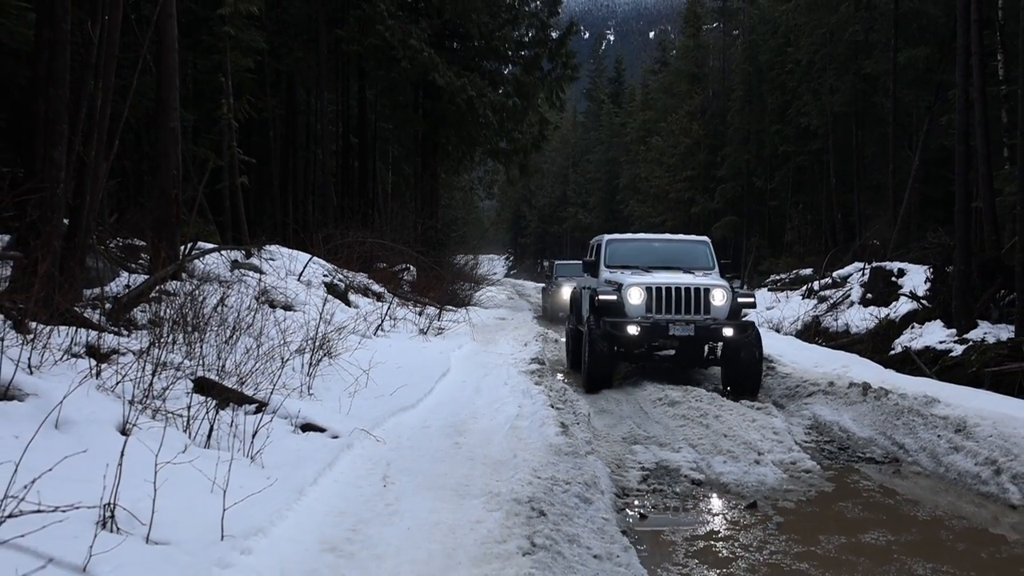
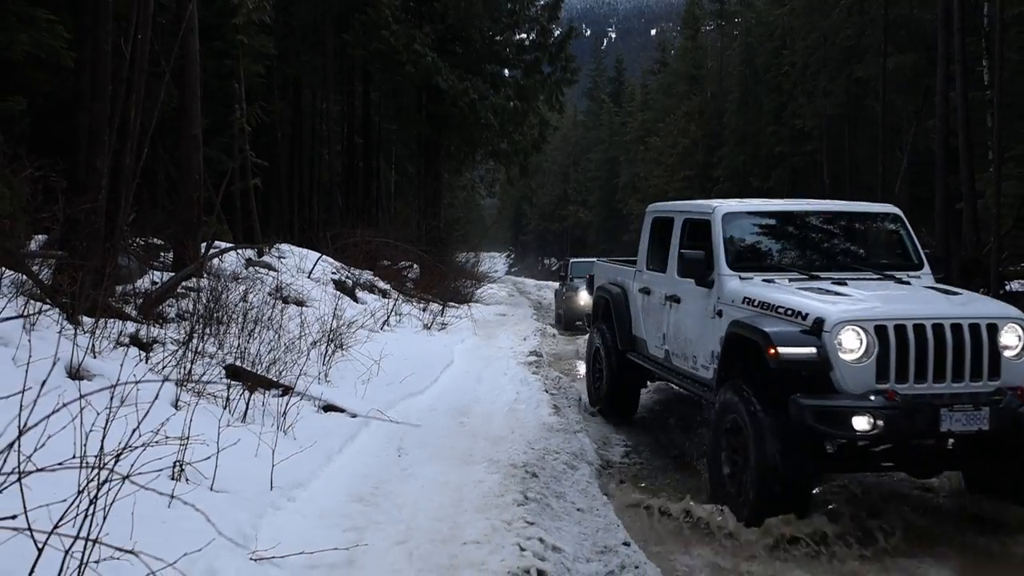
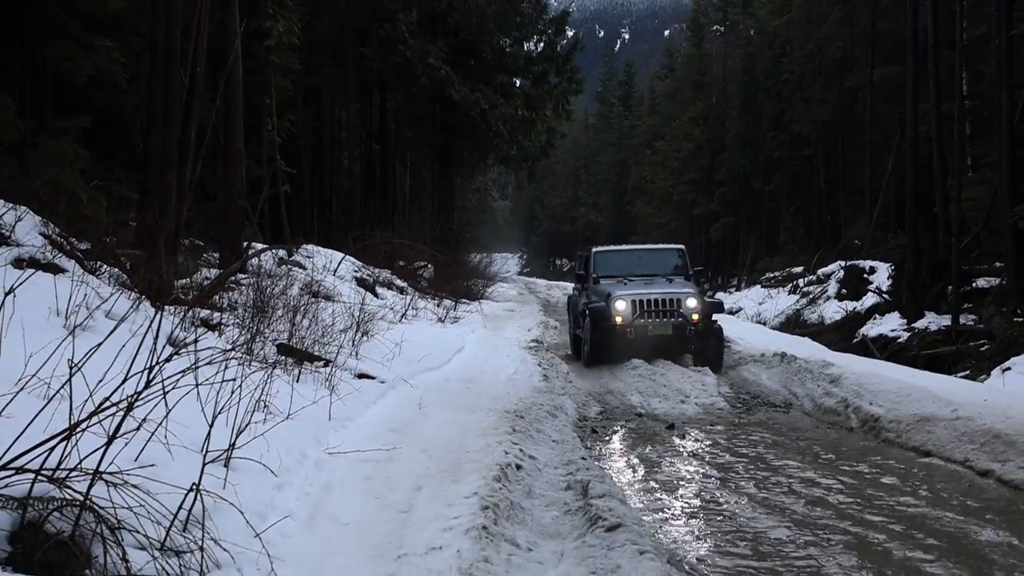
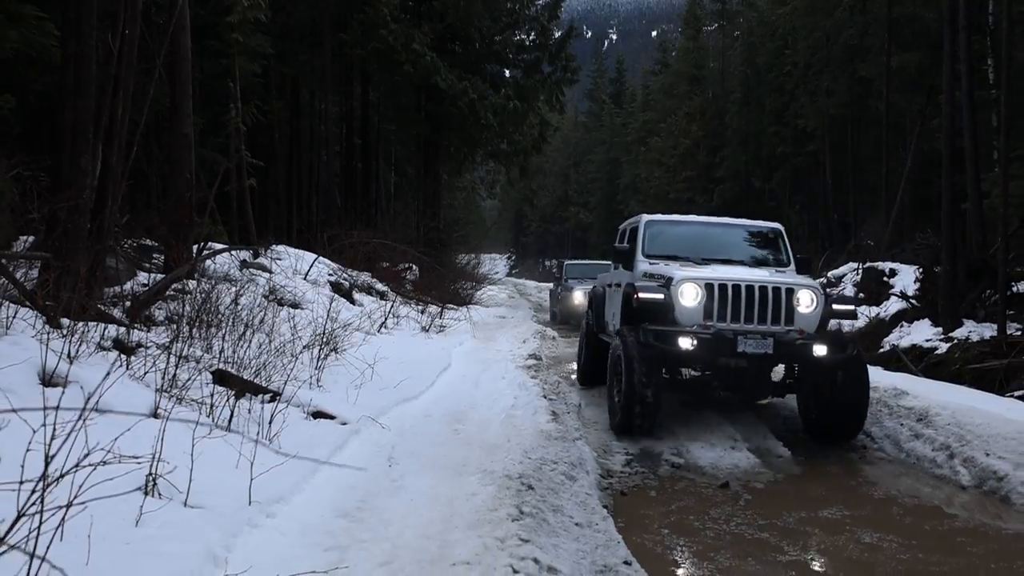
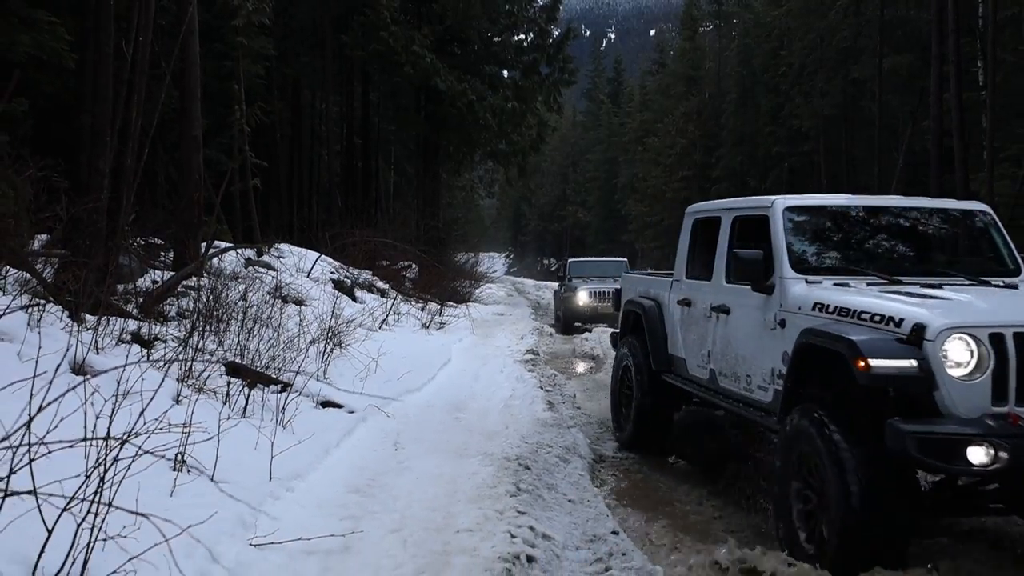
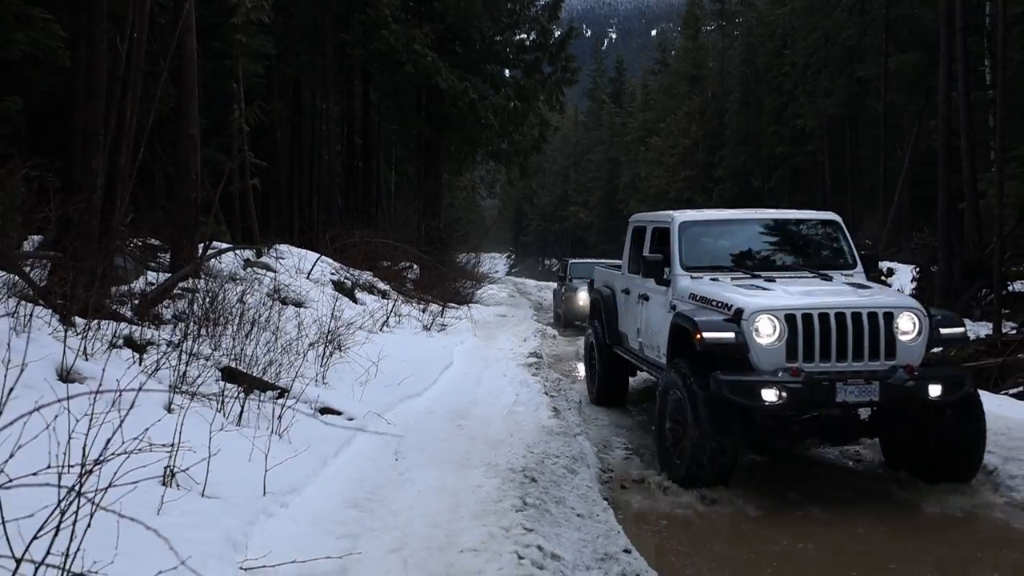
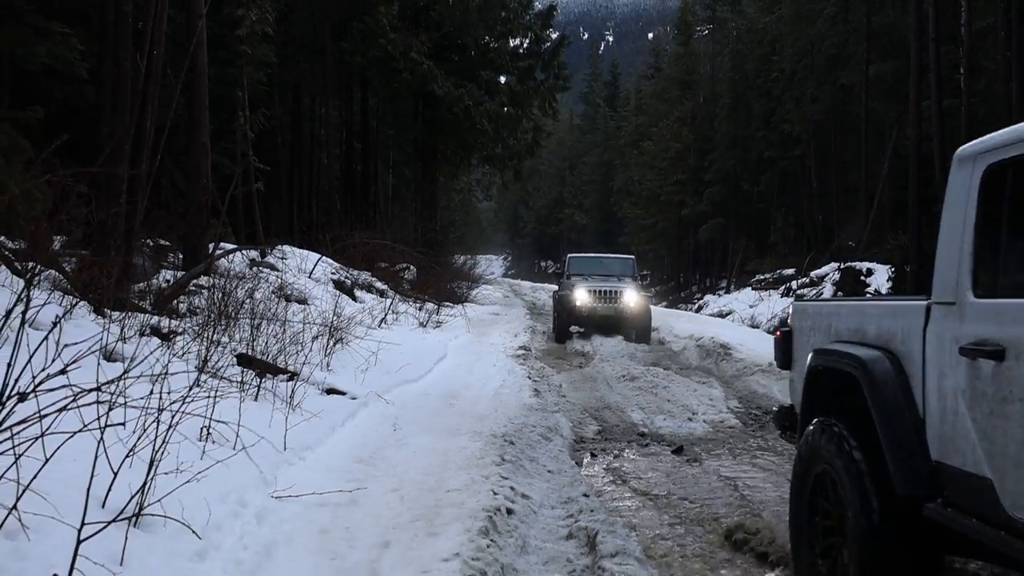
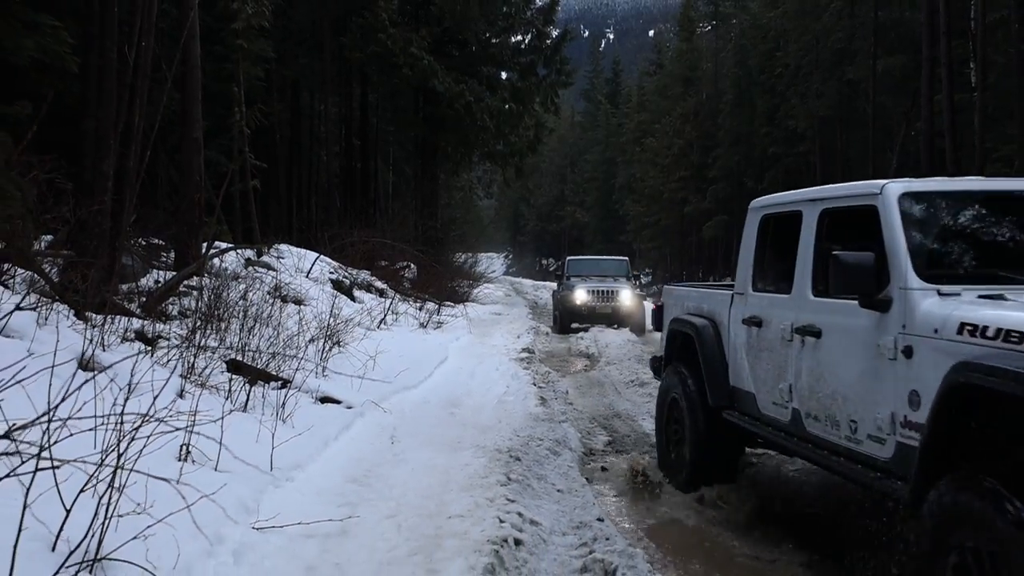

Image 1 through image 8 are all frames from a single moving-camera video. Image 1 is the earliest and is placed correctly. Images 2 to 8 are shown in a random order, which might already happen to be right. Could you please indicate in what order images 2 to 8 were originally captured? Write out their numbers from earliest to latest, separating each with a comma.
4, 6, 2, 5, 8, 7, 3
